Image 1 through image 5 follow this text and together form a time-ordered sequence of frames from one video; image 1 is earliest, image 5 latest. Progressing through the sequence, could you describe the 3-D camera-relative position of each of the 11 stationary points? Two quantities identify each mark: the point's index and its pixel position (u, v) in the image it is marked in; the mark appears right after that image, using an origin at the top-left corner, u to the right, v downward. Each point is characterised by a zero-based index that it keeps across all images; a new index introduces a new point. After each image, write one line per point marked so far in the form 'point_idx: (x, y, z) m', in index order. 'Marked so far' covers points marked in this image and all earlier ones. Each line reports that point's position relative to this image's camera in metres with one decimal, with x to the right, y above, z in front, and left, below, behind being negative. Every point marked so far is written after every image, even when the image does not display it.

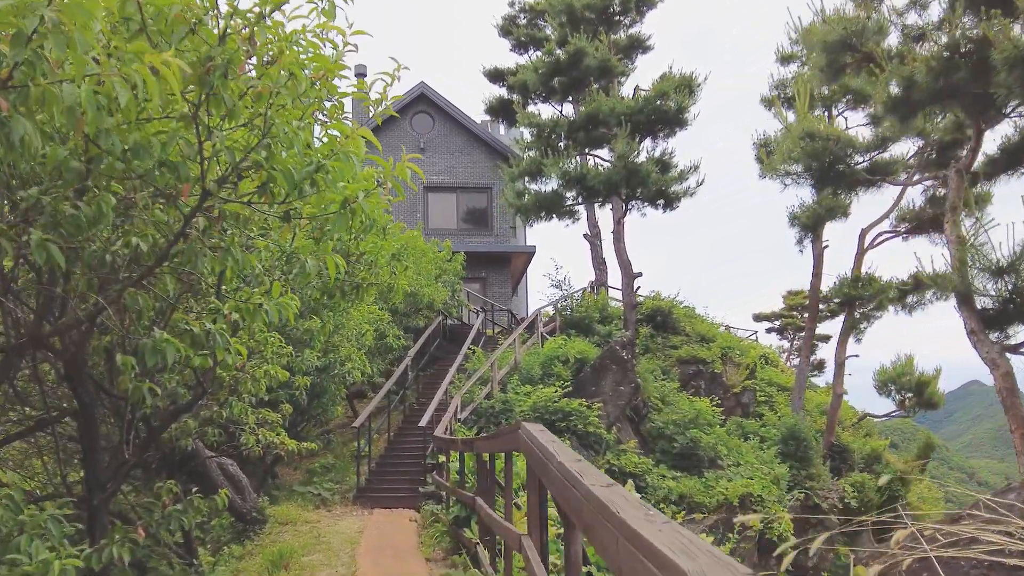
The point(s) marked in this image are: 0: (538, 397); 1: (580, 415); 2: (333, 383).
0: (+0.3, -1.4, +12.8) m
1: (+0.9, -1.6, +12.7) m
2: (-1.9, -1.0, +10.5) m
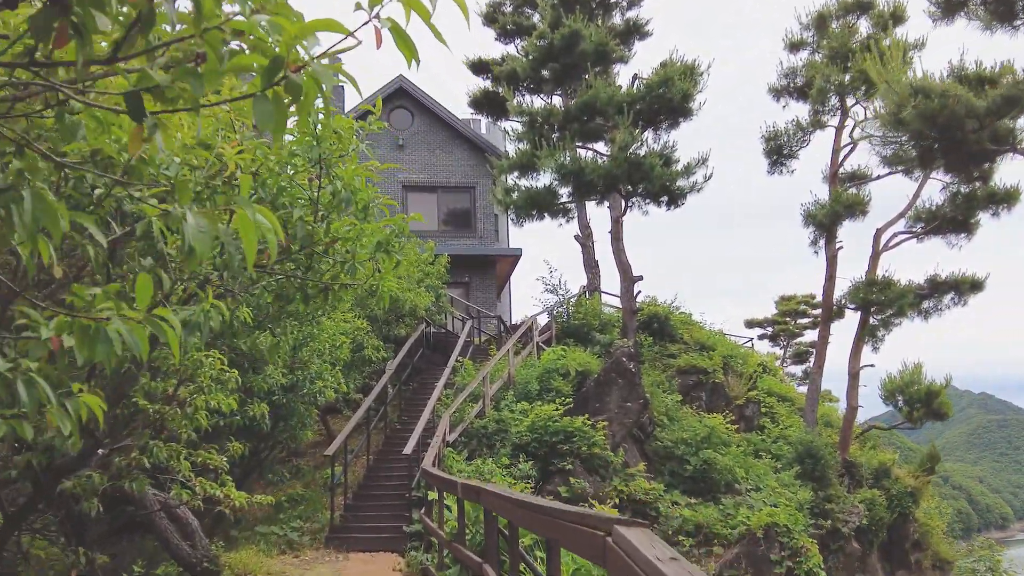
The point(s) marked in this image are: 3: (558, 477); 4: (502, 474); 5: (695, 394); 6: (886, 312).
0: (+0.3, -1.5, +11.3) m
1: (+0.8, -1.7, +11.2) m
2: (-1.9, -1.1, +8.9) m
3: (+0.5, -2.0, +10.7) m
4: (-0.1, -1.9, +10.2) m
5: (+3.2, -1.9, +17.4) m
6: (+6.4, -0.4, +16.7) m
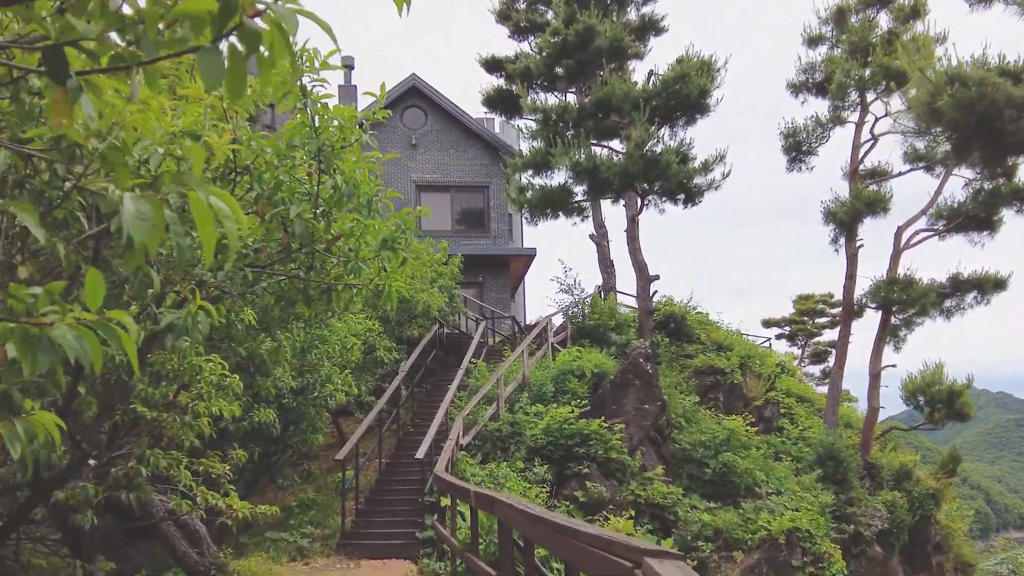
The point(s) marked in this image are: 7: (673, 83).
0: (+0.4, -1.5, +11.1) m
1: (+1.0, -1.7, +11.0) m
2: (-1.8, -1.1, +8.7) m
3: (+0.7, -2.0, +10.5) m
4: (0.0, -1.9, +10.0) m
5: (+3.5, -1.9, +17.1) m
6: (+6.6, -0.4, +16.4) m
7: (+2.5, +3.1, +14.9) m
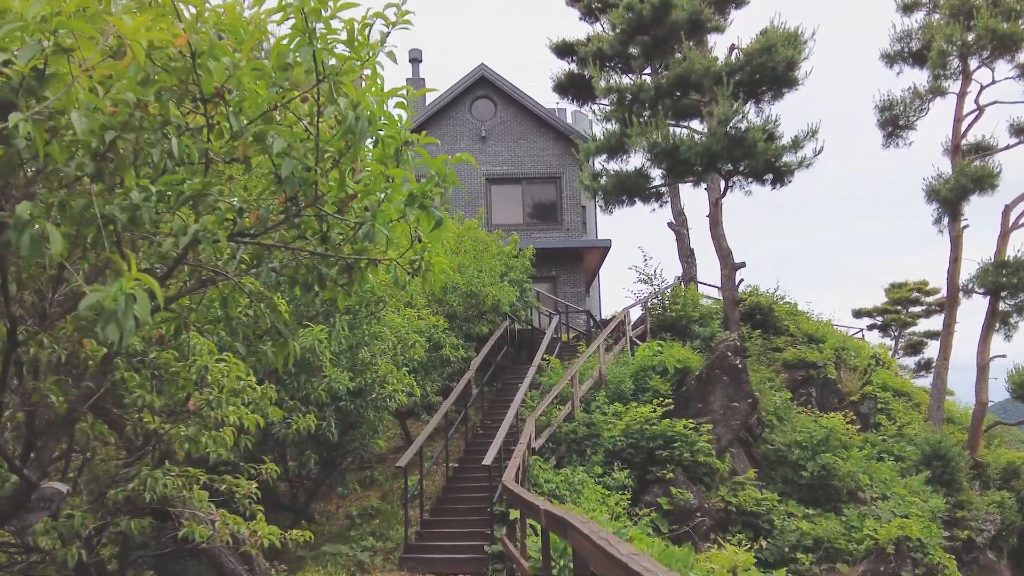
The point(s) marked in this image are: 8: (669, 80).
0: (+1.2, -1.4, +10.2) m
1: (+1.8, -1.6, +10.1) m
2: (-1.2, -1.0, +8.0) m
3: (+1.4, -1.9, +9.6) m
4: (+0.8, -1.8, +9.2) m
5: (+4.8, -1.7, +16.0) m
6: (+7.8, -0.1, +15.1) m
7: (+3.4, +3.3, +13.8) m
8: (+2.3, +3.0, +14.2) m
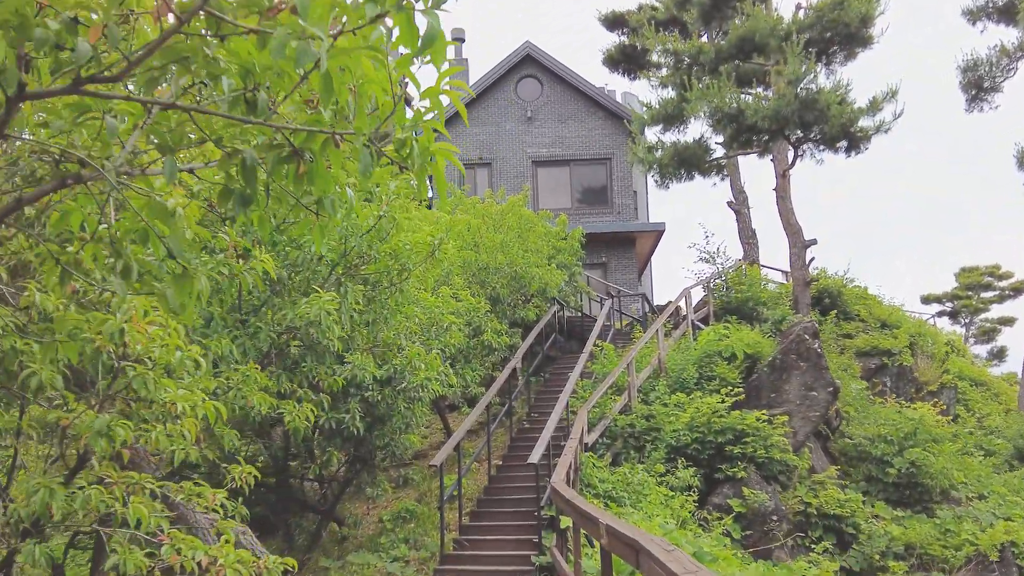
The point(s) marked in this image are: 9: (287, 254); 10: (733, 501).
0: (+1.7, -1.1, +9.1) m
1: (+2.2, -1.3, +8.9) m
2: (-0.8, -0.8, +7.0) m
3: (+1.9, -1.7, +8.5) m
4: (+1.2, -1.6, +8.1) m
5: (+5.5, -1.4, +14.7) m
6: (+8.5, +0.2, +13.6) m
7: (+4.0, +3.5, +12.6) m
8: (+2.9, +3.3, +13.0) m
9: (-1.2, +0.2, +5.1) m
10: (+1.8, -1.8, +8.2) m
